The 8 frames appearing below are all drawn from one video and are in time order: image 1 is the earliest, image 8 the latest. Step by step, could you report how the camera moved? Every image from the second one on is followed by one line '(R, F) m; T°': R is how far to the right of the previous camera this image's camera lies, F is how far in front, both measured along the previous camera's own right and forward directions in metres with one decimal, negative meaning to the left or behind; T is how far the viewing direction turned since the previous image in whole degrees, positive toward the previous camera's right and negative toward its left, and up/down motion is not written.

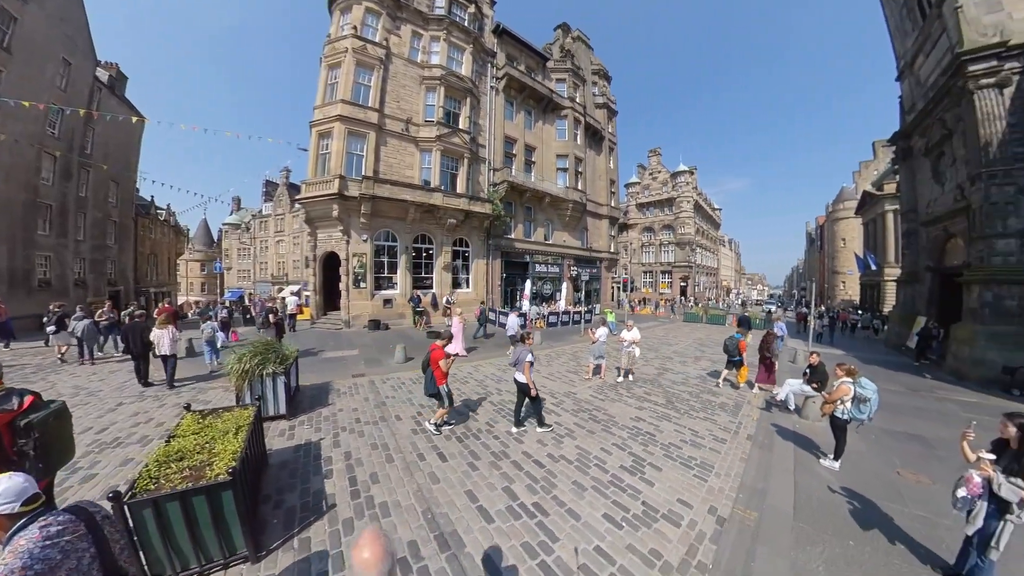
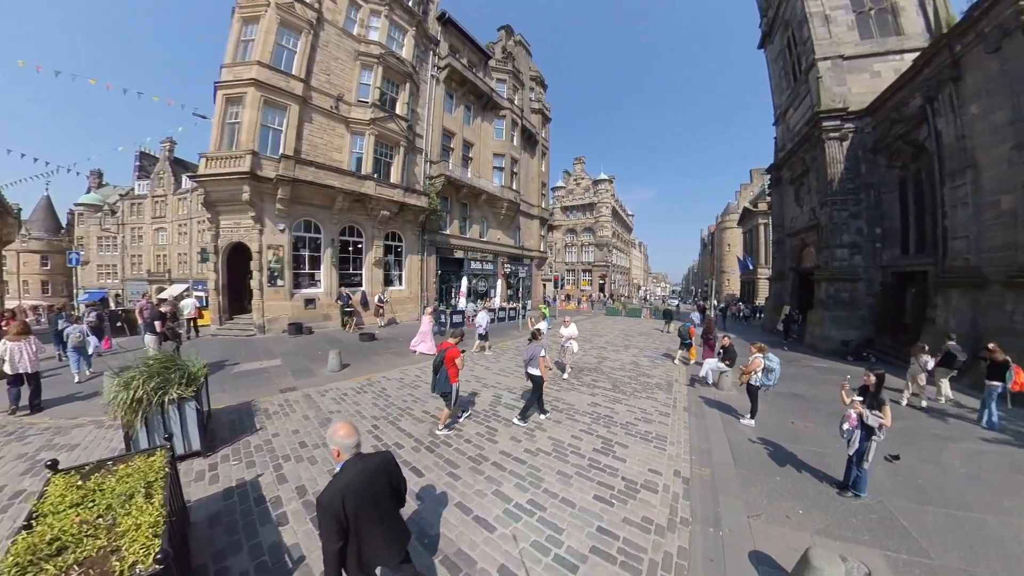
(-1.4, +0.2) m; +17°
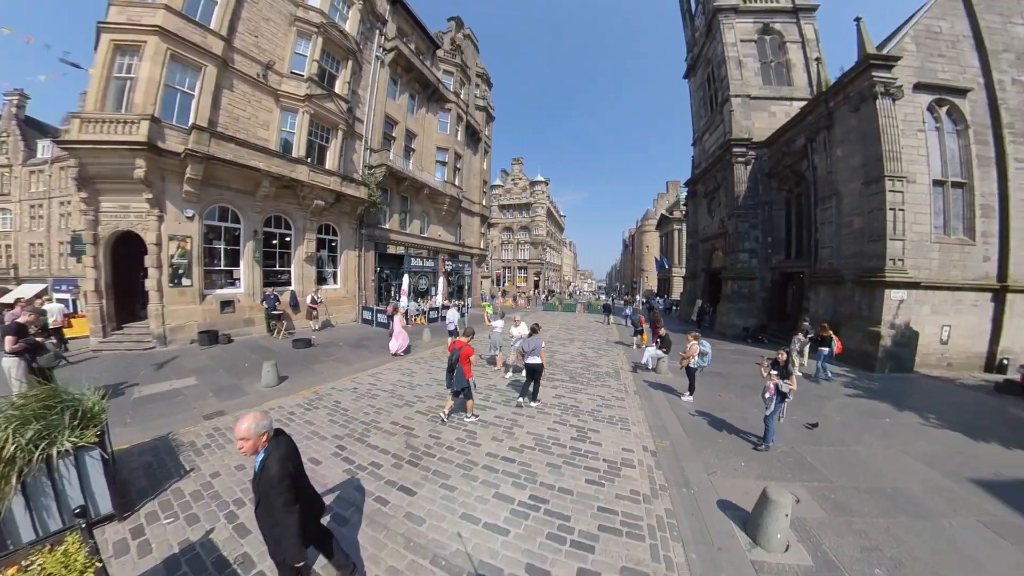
(-1.3, +0.1) m; +15°
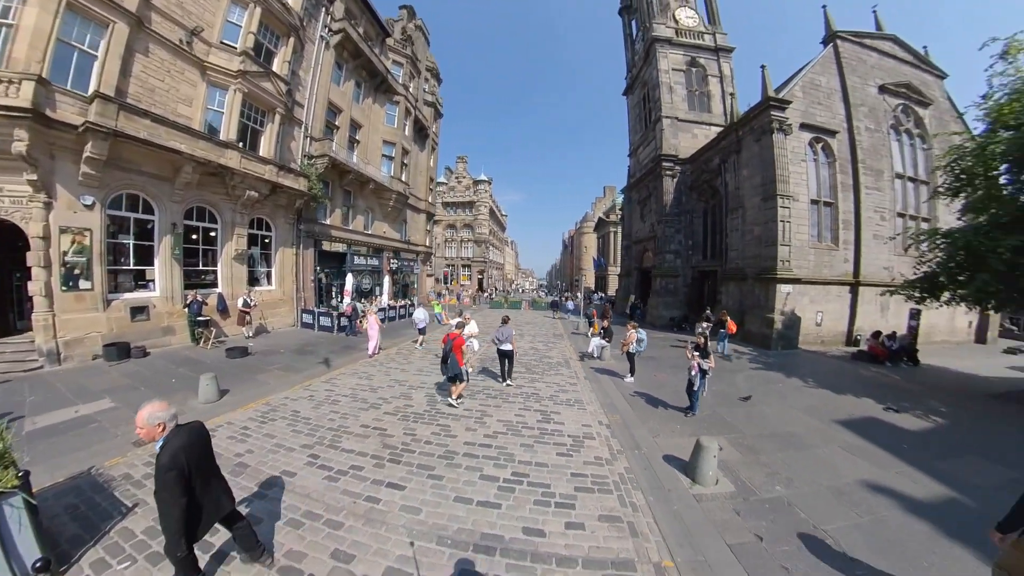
(-1.0, -0.1) m; +13°
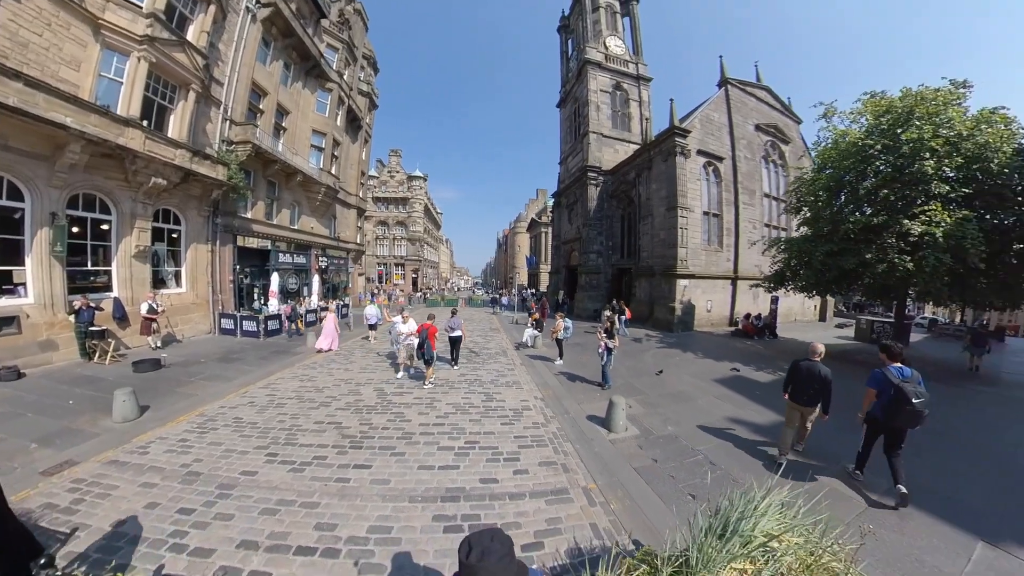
(-0.6, -0.5) m; +13°
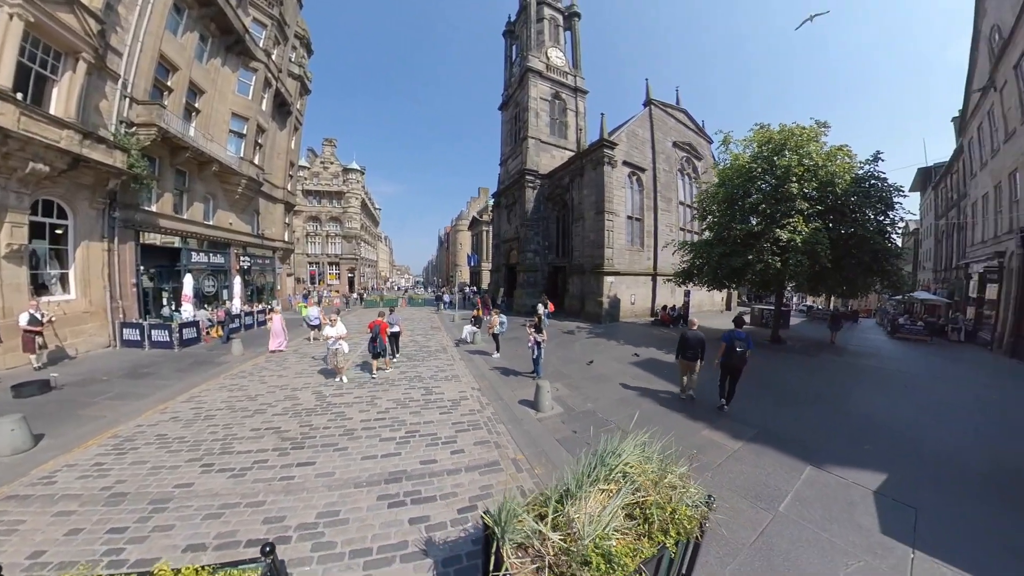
(+0.1, -0.4) m; +9°
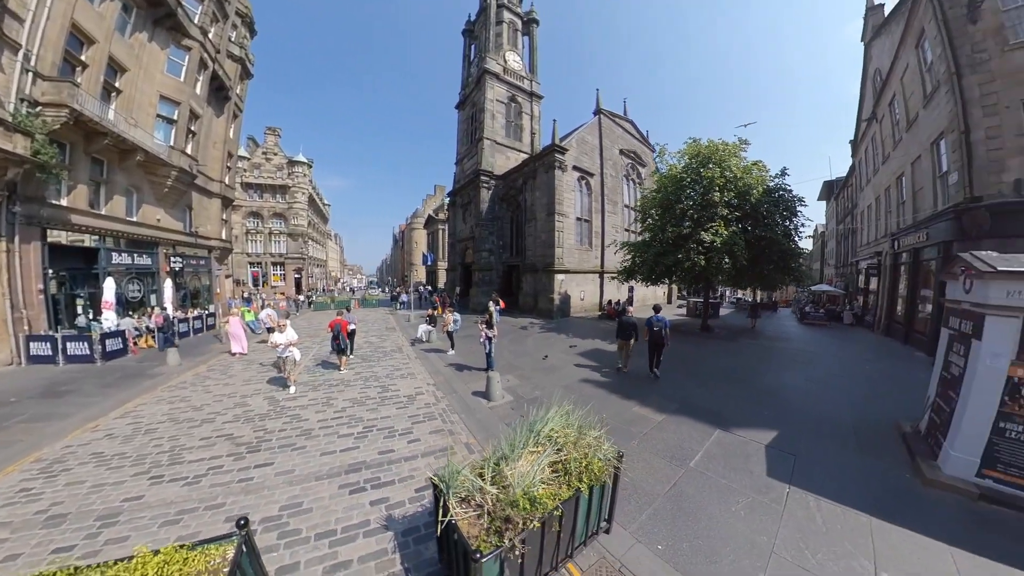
(+0.1, -0.4) m; +7°
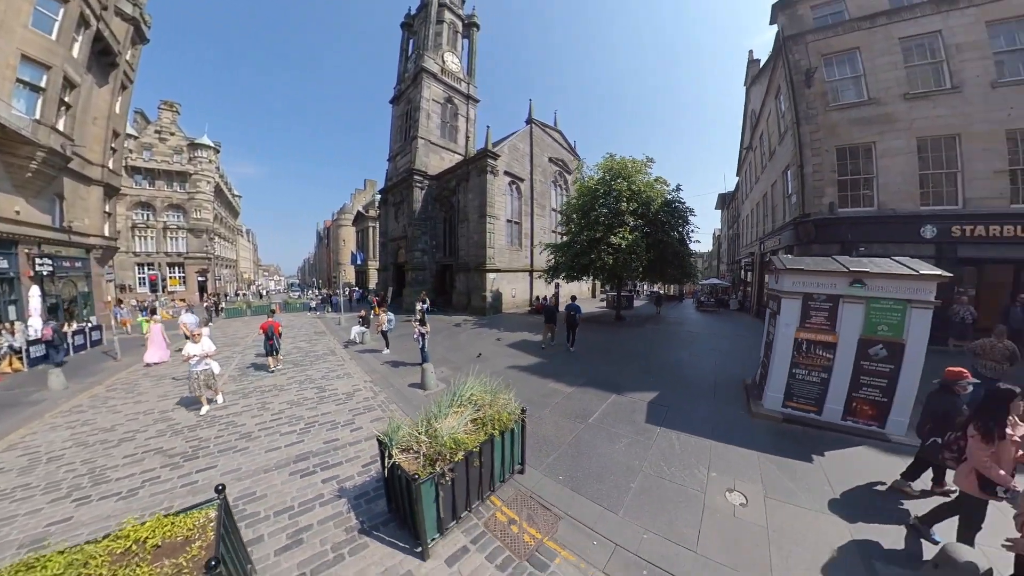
(0.0, -0.7) m; +10°
